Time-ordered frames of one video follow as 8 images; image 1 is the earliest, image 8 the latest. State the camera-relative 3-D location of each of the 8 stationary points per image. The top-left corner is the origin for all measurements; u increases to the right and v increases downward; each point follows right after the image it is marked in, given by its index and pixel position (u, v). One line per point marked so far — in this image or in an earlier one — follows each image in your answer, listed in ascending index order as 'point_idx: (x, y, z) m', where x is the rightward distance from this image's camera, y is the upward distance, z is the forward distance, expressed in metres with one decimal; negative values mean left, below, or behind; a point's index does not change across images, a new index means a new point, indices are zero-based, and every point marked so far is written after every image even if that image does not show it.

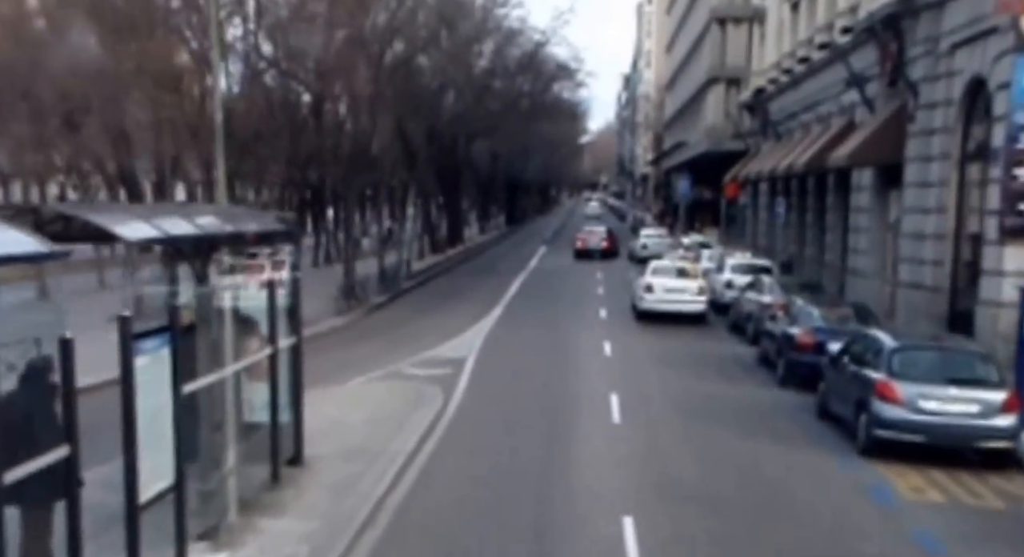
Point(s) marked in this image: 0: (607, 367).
0: (+2.2, -2.0, +19.4) m
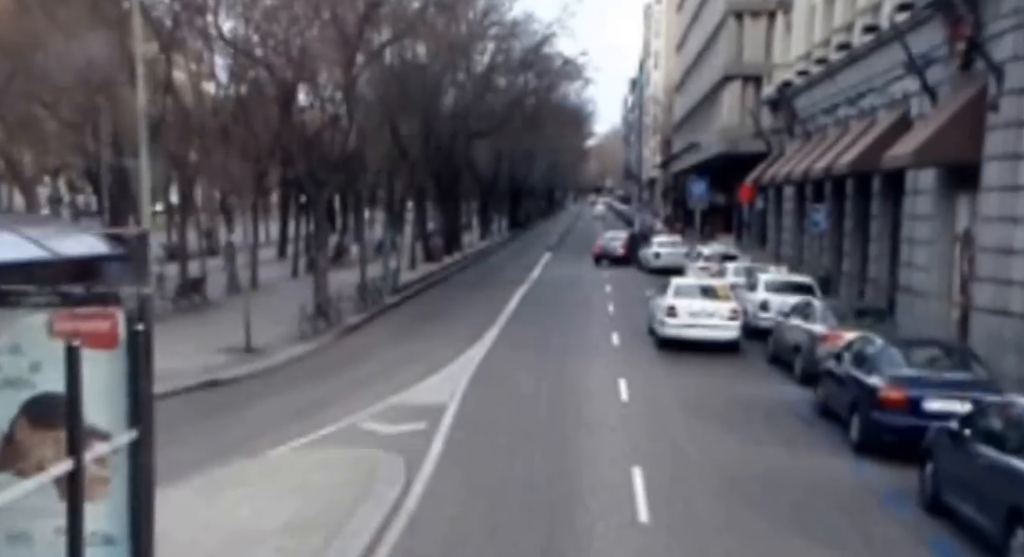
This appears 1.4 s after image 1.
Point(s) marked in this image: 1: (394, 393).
0: (+2.0, -2.5, +15.2) m
1: (-2.5, -2.4, +17.6) m
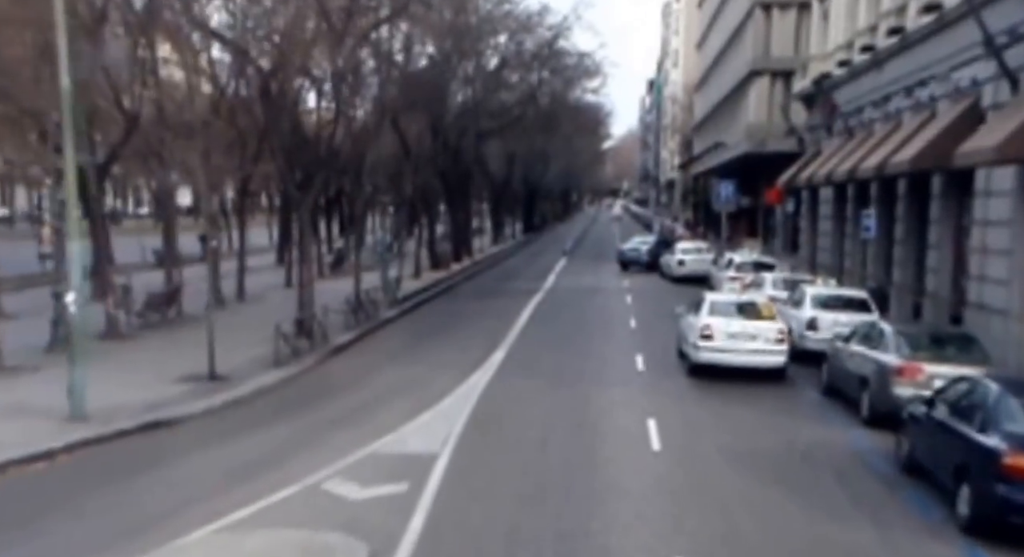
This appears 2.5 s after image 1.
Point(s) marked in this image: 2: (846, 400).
0: (+2.1, -2.9, +12.1) m
1: (-2.3, -2.7, +14.5) m
2: (+6.7, -2.4, +17.0) m
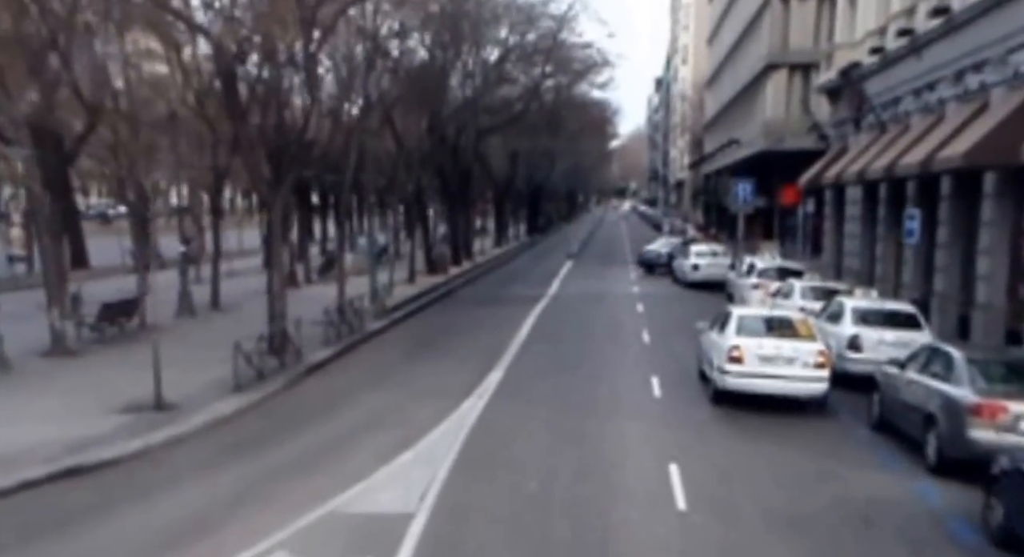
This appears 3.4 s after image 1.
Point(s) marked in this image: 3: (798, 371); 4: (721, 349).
0: (+2.0, -3.1, +9.4) m
1: (-2.5, -3.0, +11.9) m
2: (+6.6, -2.7, +14.4) m
3: (+5.5, -1.7, +16.2) m
4: (+4.1, -1.4, +16.6) m
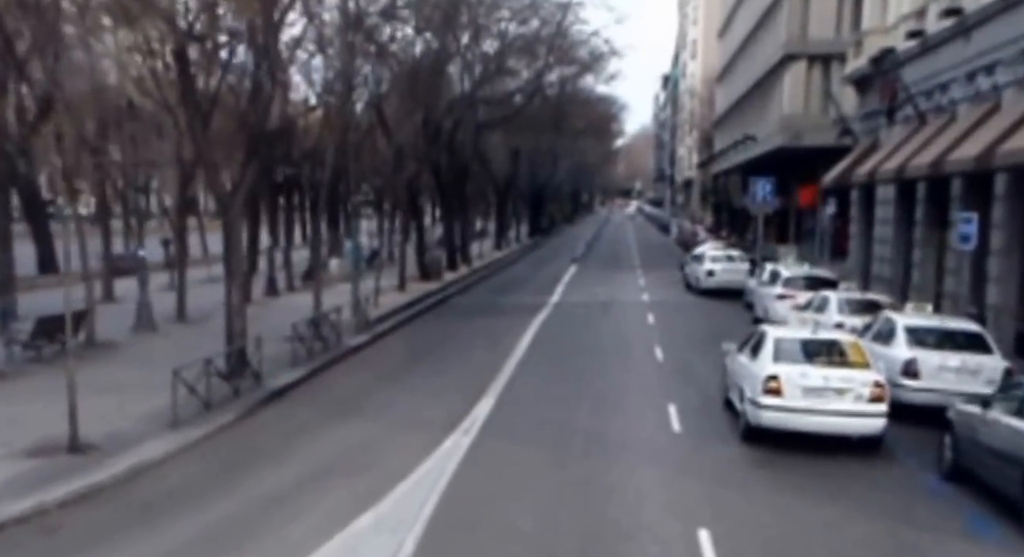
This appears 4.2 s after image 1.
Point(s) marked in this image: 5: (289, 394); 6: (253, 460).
0: (+1.8, -3.4, +6.6) m
1: (-2.6, -3.2, +9.1) m
2: (+6.5, -2.9, +11.5) m
3: (+5.3, -2.0, +13.4) m
4: (+4.0, -1.6, +13.8) m
5: (-4.5, -2.3, +17.4) m
6: (-4.1, -2.8, +13.6) m
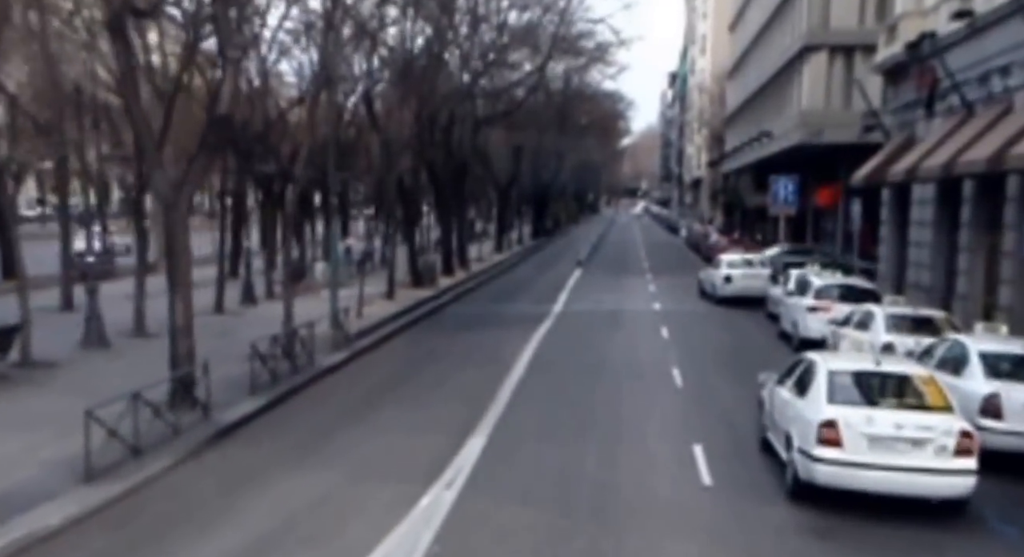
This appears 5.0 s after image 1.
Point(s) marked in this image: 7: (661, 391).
0: (+1.6, -3.6, +3.9) m
1: (-2.8, -3.5, +6.4) m
2: (+6.3, -3.2, +8.8) m
3: (+5.2, -2.2, +10.6) m
4: (+3.8, -1.9, +11.1) m
5: (-4.6, -2.5, +14.7) m
6: (-4.2, -3.1, +10.9) m
7: (+3.2, -2.3, +18.0) m
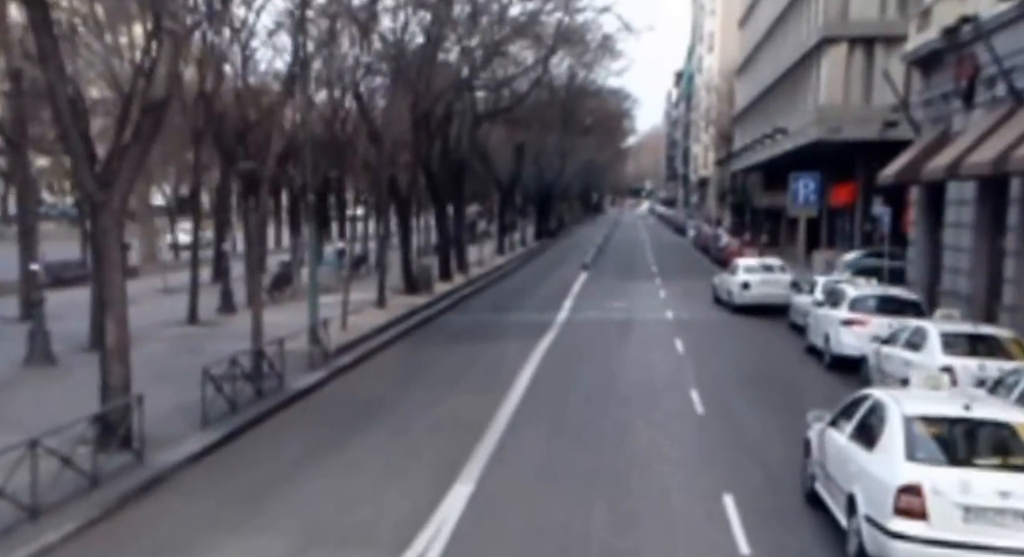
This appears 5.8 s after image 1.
0: (+1.5, -3.8, +1.6) m
1: (-2.9, -3.7, +4.1) m
2: (+6.2, -3.4, +6.4) m
3: (+5.1, -2.4, +8.3) m
4: (+3.7, -2.1, +8.8) m
5: (-4.7, -2.8, +12.4) m
6: (-4.3, -3.3, +8.6) m
7: (+3.1, -2.5, +15.6) m
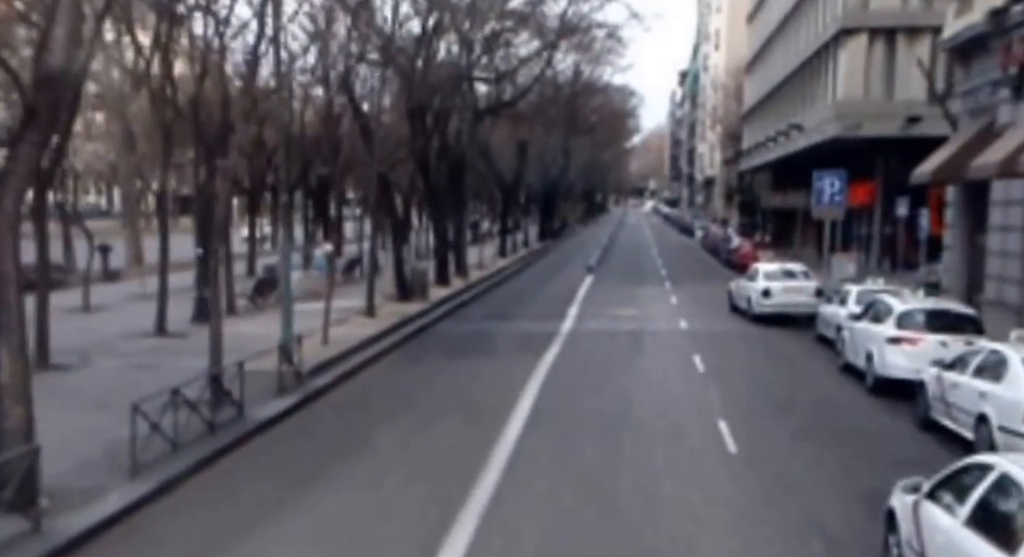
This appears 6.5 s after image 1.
0: (+1.4, -4.1, -0.9) m
1: (-2.9, -3.9, +1.7) m
2: (+6.2, -3.7, +4.0) m
3: (+5.1, -2.7, +5.9) m
4: (+3.7, -2.3, +6.3) m
5: (-4.7, -3.0, +10.0) m
6: (-4.4, -3.5, +6.2) m
7: (+3.1, -2.8, +13.2) m
